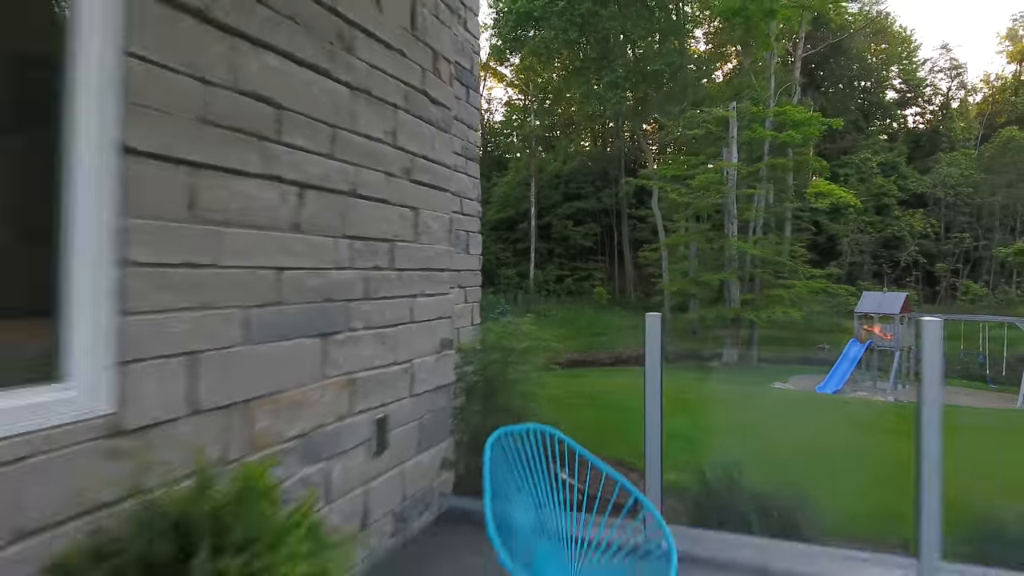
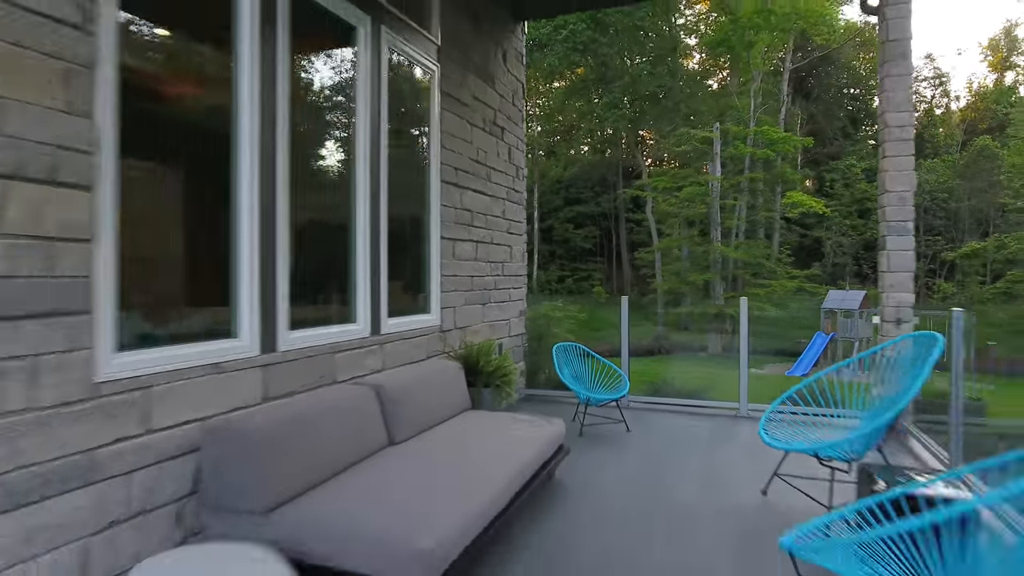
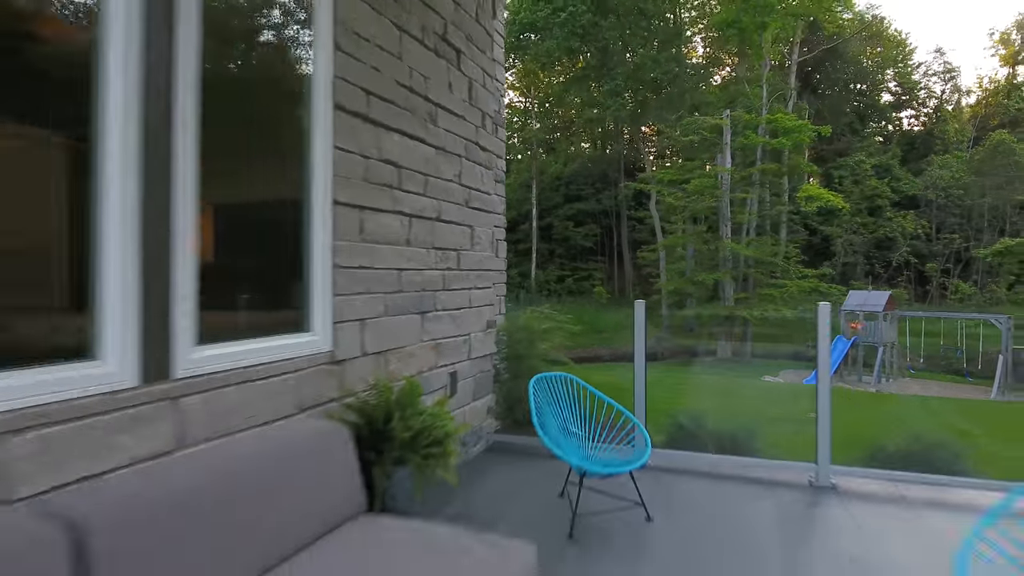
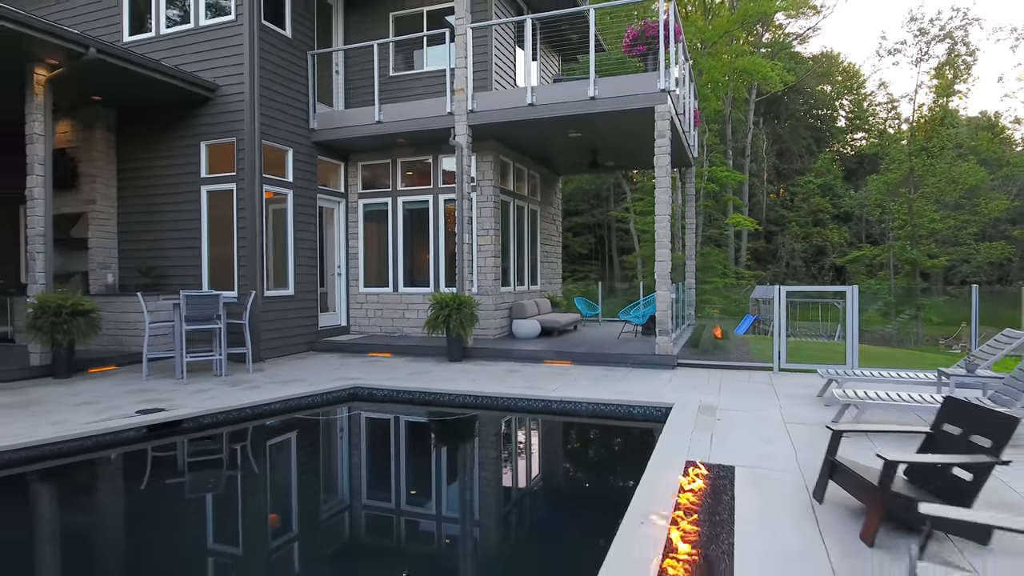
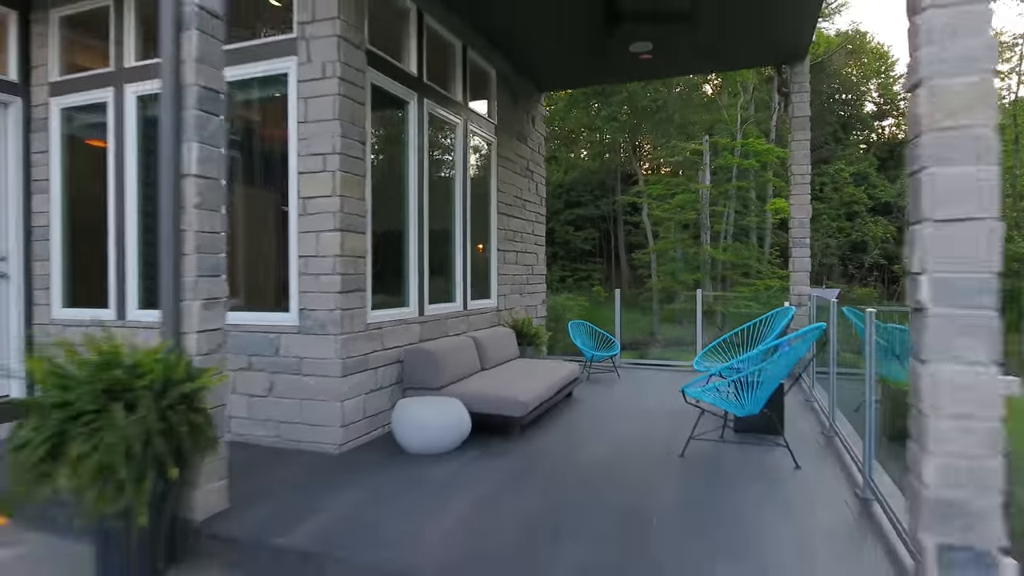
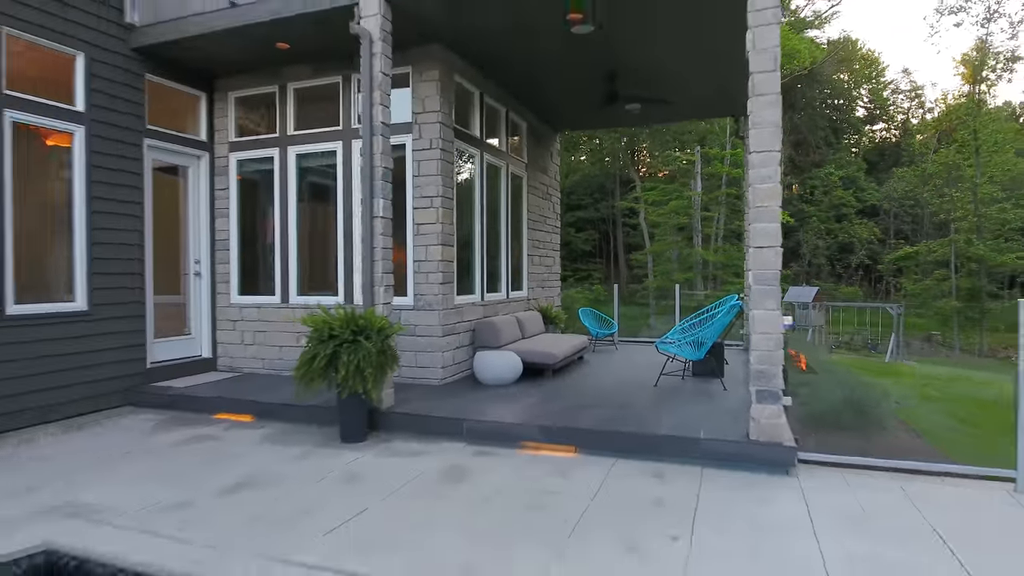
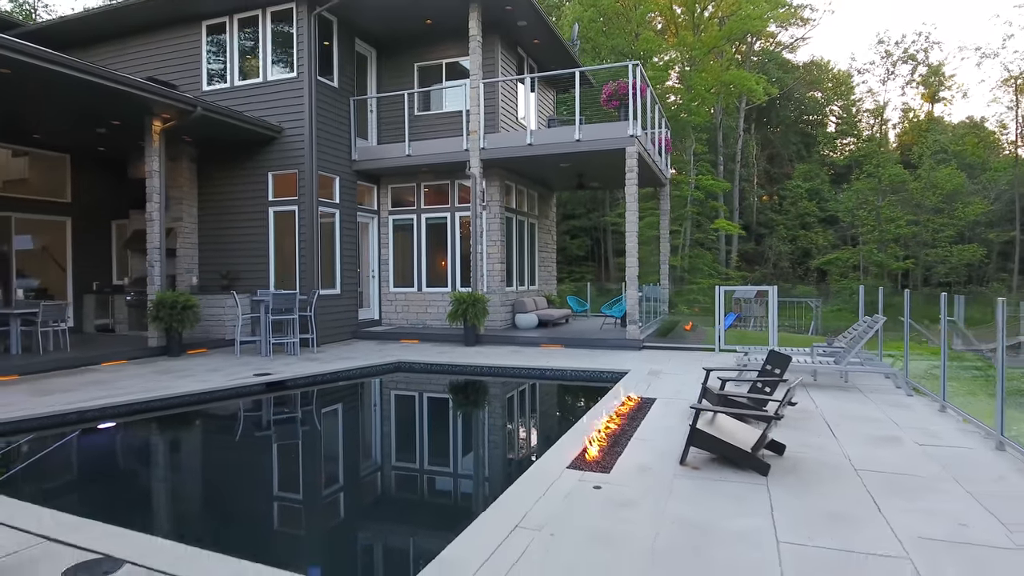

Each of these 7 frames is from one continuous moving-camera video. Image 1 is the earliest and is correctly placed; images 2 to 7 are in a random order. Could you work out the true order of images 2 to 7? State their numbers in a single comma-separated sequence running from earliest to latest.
3, 2, 5, 6, 4, 7
